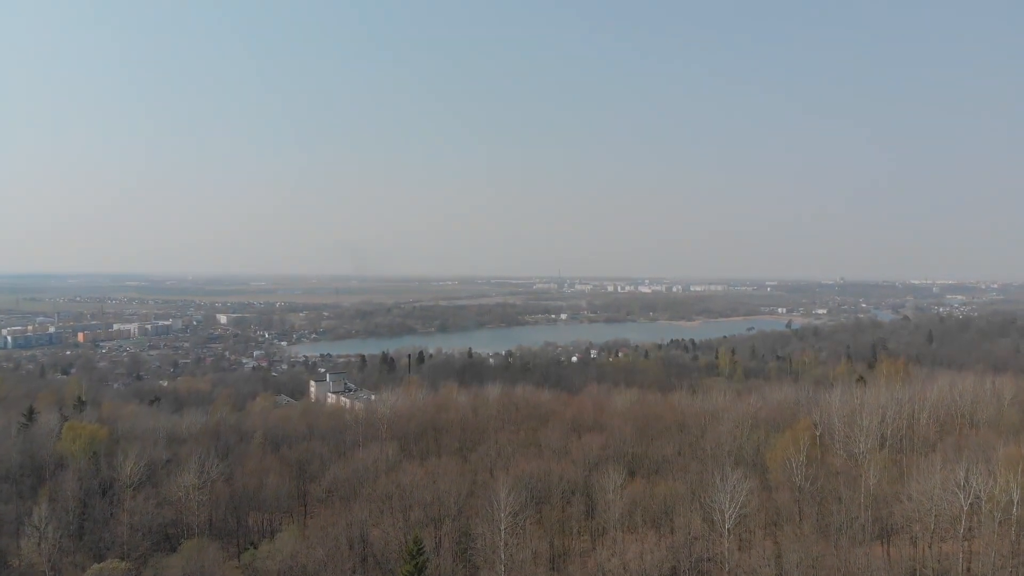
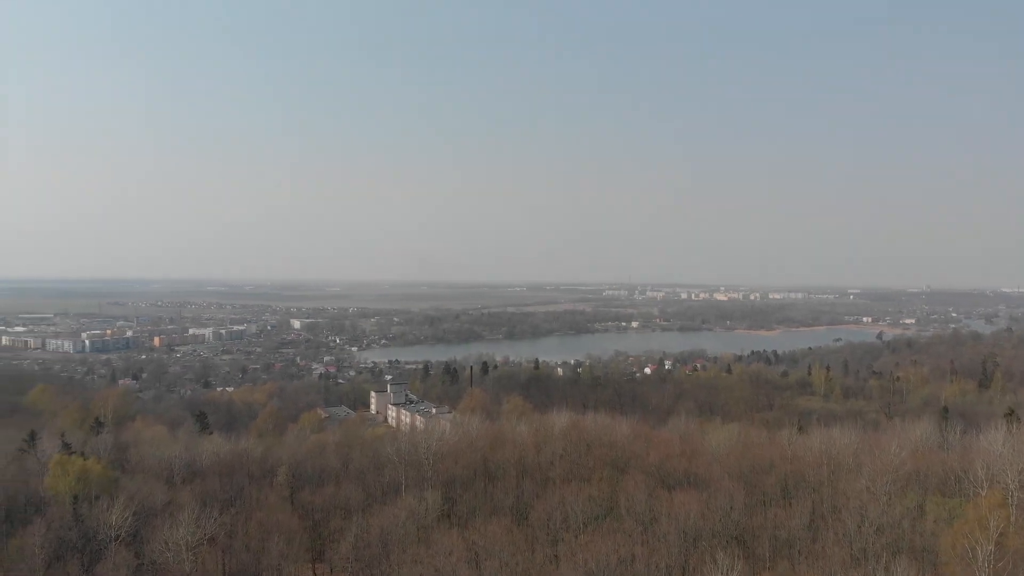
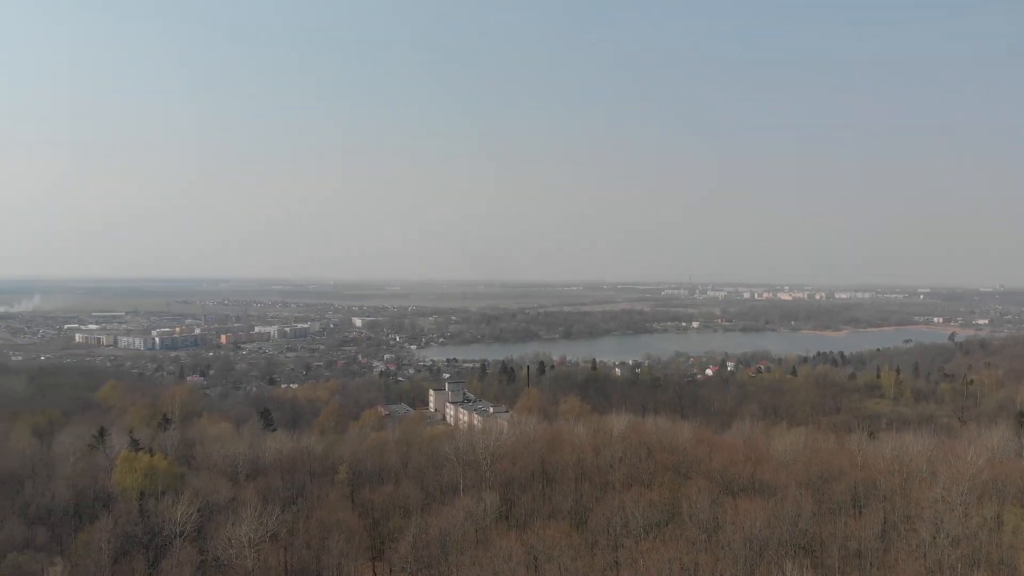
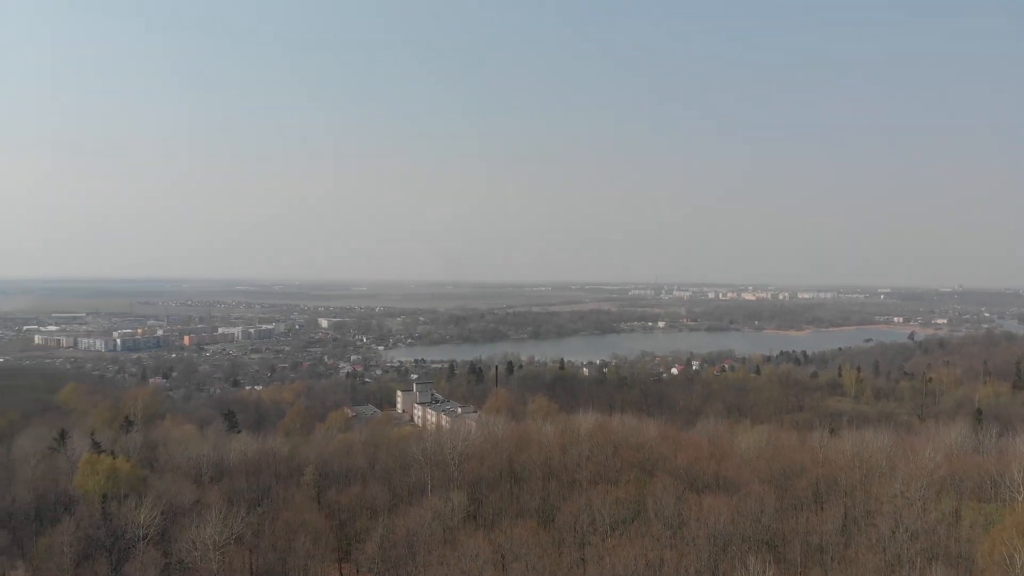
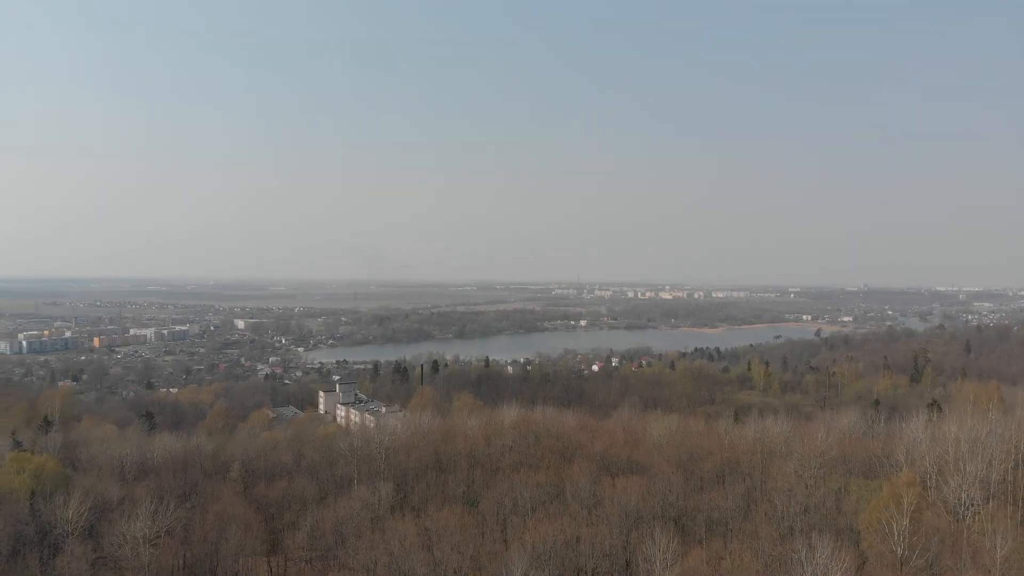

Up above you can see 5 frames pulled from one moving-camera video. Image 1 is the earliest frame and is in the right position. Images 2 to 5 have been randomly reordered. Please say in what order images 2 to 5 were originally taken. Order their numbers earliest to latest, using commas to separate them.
5, 2, 4, 3
